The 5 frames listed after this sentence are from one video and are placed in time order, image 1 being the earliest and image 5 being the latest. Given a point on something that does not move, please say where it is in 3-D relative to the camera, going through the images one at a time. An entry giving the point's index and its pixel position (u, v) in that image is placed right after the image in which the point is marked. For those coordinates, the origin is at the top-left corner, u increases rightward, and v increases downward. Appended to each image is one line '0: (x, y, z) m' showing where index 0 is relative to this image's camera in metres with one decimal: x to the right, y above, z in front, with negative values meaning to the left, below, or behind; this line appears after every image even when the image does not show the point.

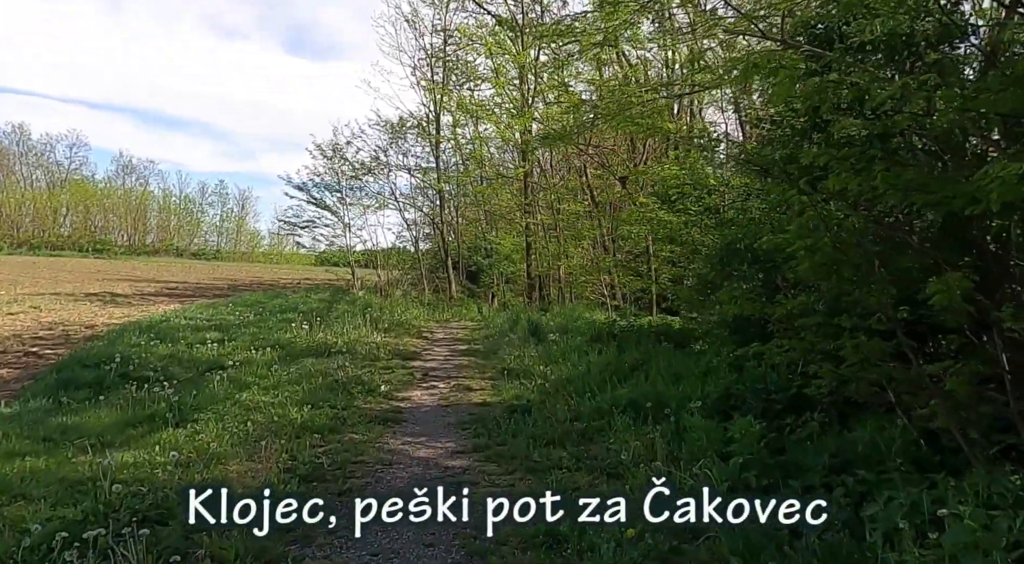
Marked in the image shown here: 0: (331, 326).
0: (-2.9, -0.7, +12.9) m
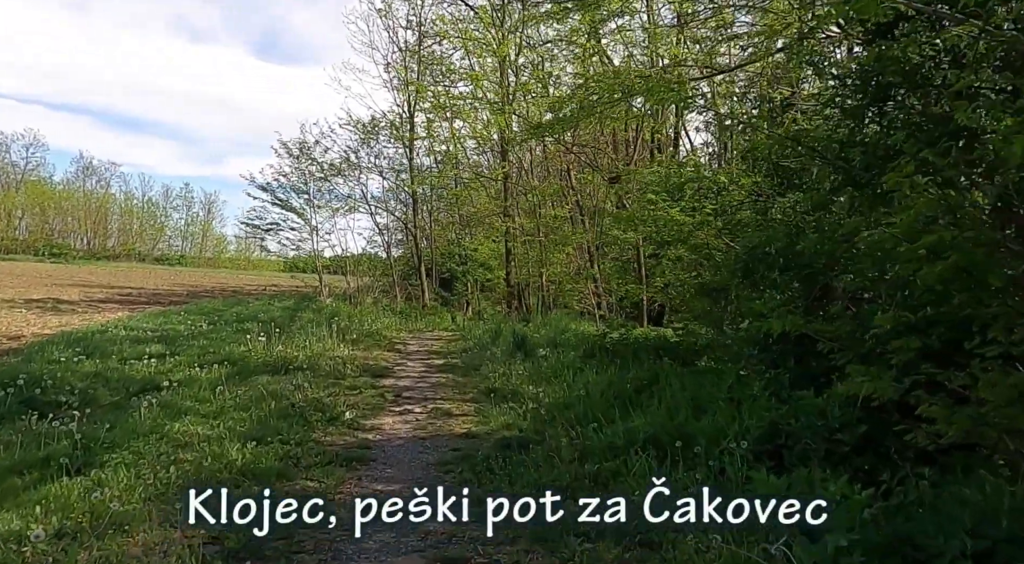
0: (-3.2, -0.8, +11.6) m
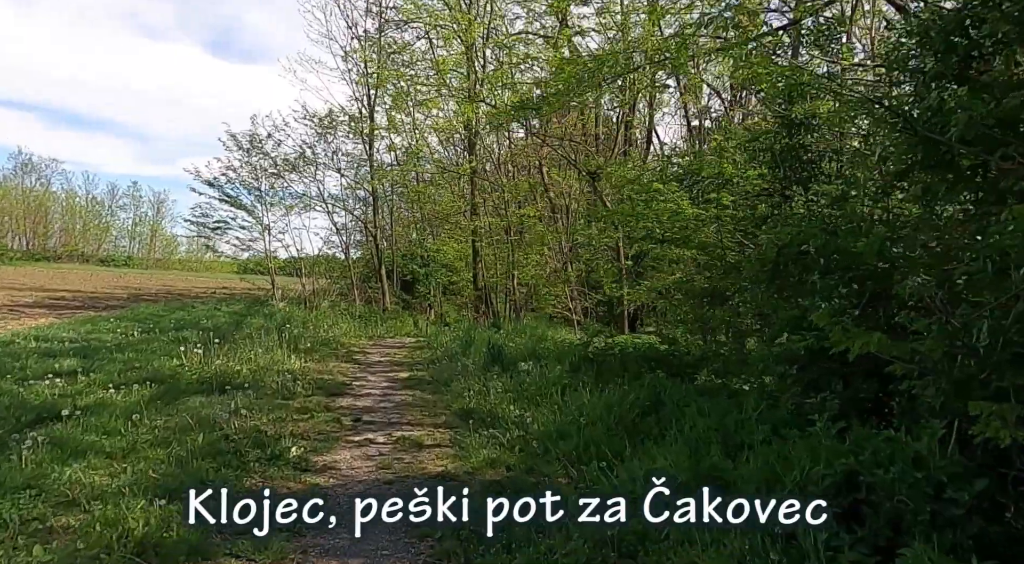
0: (-3.5, -0.8, +10.2) m
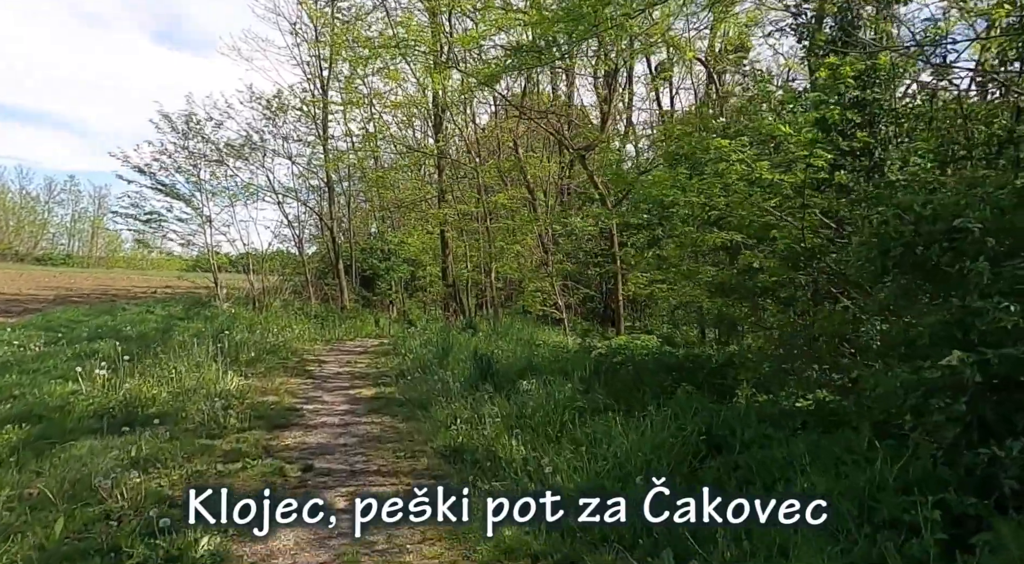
0: (-3.7, -0.8, +8.2) m
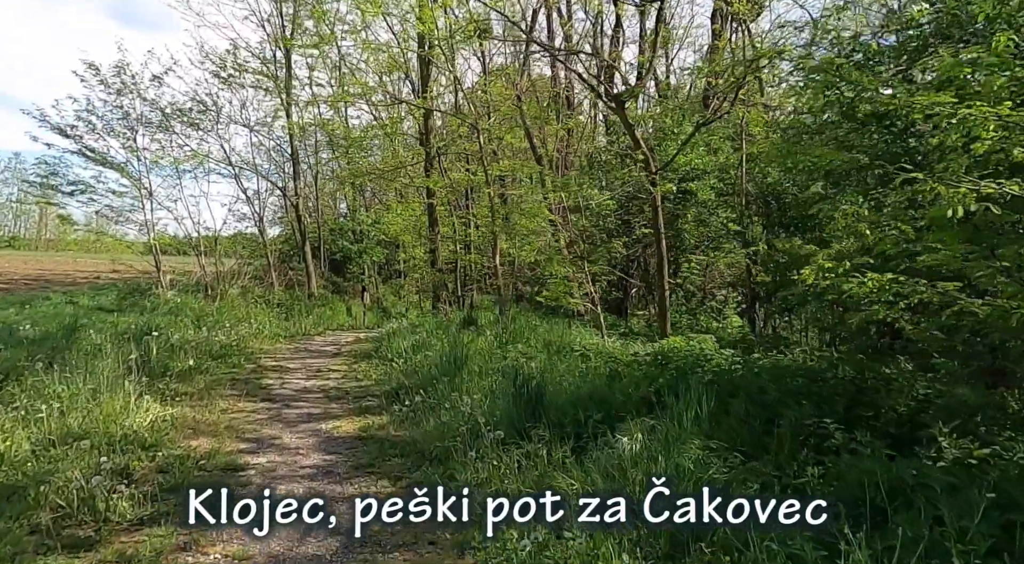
0: (-3.3, -0.7, +5.5) m
